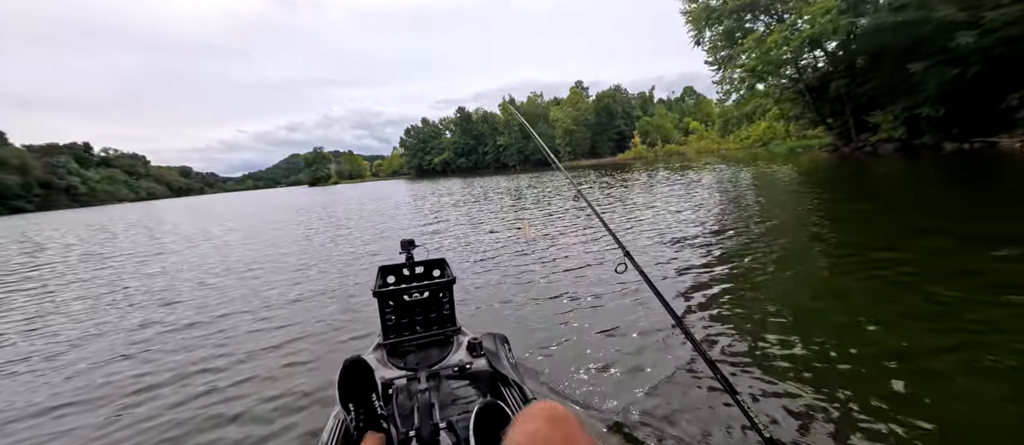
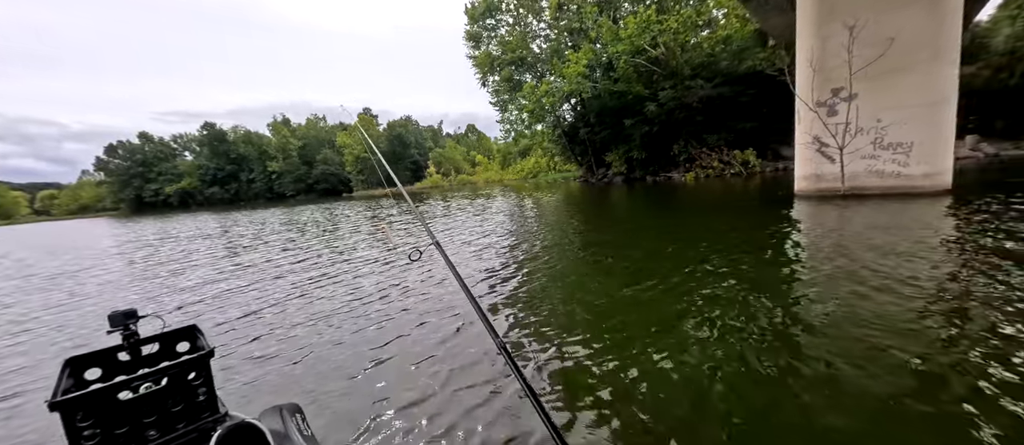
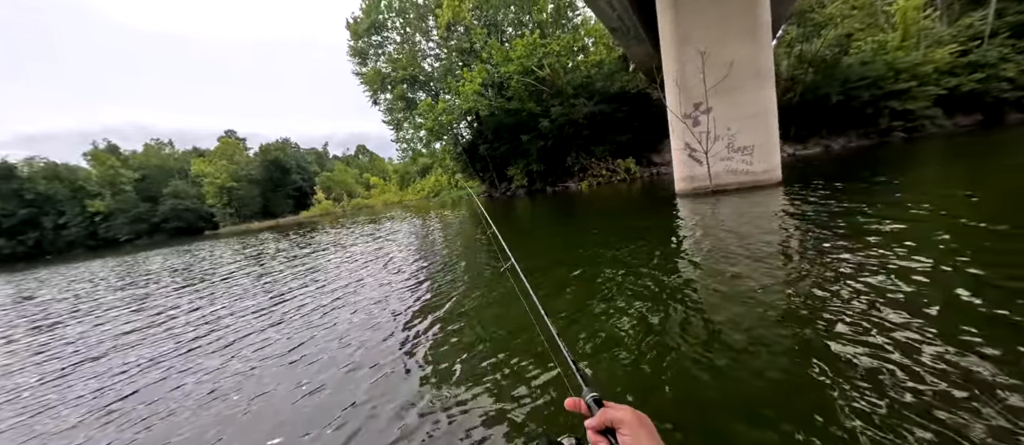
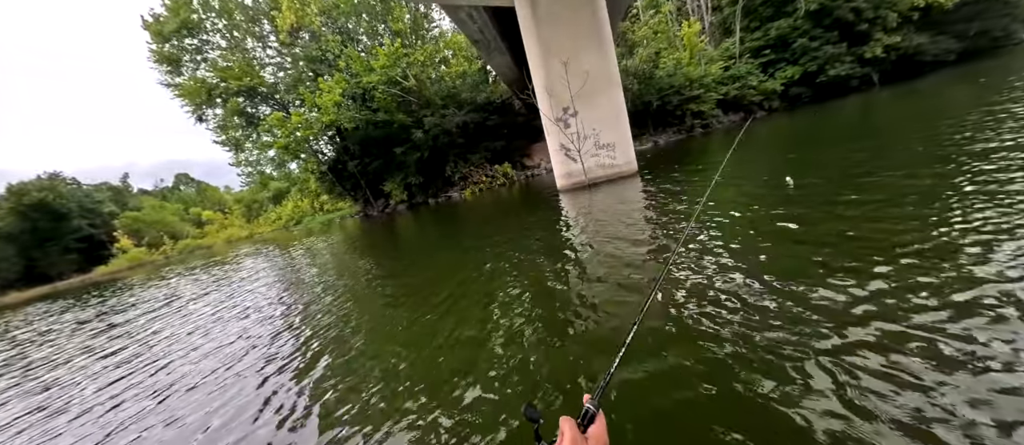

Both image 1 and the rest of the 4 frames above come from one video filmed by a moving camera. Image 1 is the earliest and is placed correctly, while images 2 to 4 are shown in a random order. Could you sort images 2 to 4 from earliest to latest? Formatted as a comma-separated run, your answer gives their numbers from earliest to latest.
2, 3, 4
